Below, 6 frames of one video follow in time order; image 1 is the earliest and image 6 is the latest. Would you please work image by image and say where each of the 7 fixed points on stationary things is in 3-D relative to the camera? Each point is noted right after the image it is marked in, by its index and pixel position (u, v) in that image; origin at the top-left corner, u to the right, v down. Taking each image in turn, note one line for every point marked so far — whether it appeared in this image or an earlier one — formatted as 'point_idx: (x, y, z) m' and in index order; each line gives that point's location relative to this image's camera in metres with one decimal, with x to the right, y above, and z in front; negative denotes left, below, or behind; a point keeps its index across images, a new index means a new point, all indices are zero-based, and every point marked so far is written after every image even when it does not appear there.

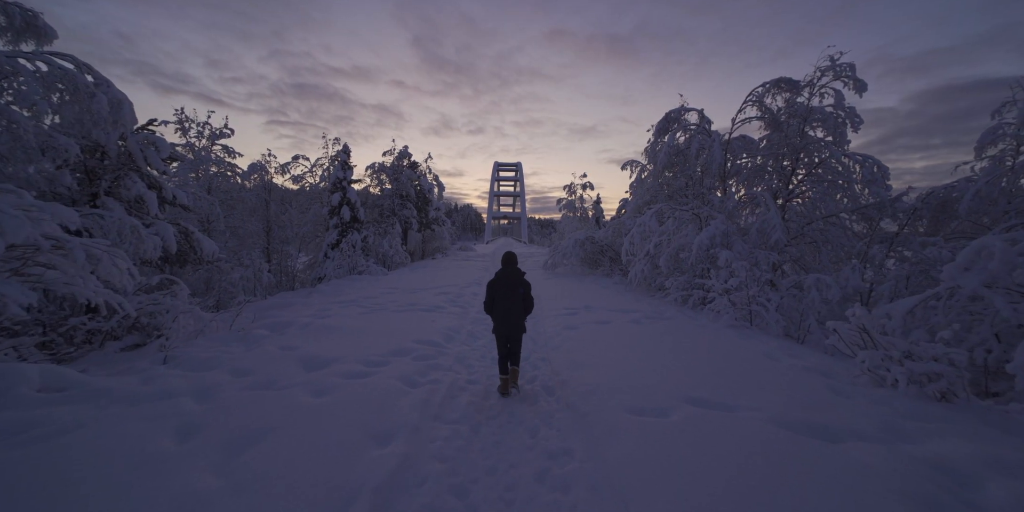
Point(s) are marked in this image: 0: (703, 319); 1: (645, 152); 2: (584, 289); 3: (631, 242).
0: (+3.1, -1.1, +7.2) m
1: (+4.6, +3.6, +15.4) m
2: (+2.0, -1.0, +12.0) m
3: (+2.9, +0.3, +10.8) m
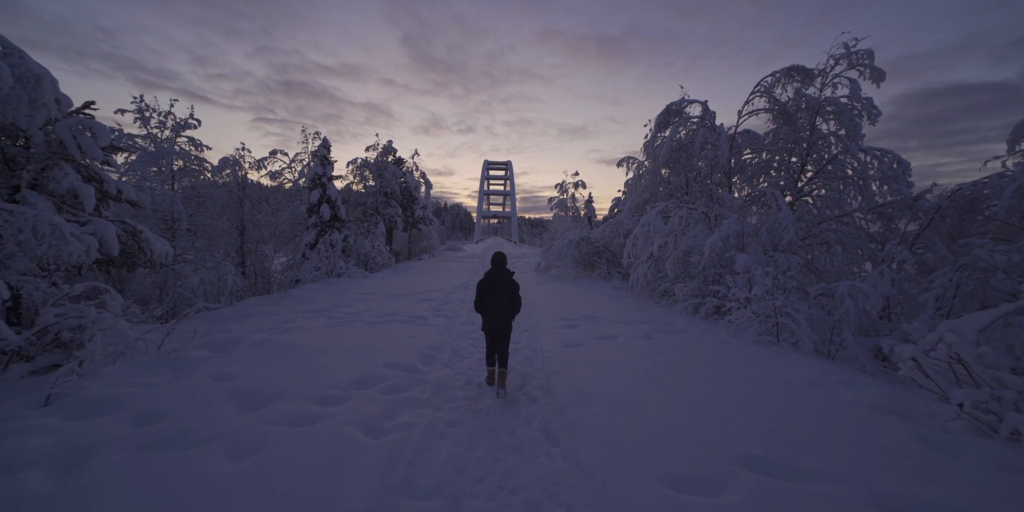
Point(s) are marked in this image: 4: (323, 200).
0: (+3.0, -1.1, +6.3) m
1: (+4.3, +3.5, +14.5) m
2: (+1.7, -1.1, +11.1) m
3: (+2.7, +0.3, +9.9) m
4: (-8.2, +2.4, +18.9) m
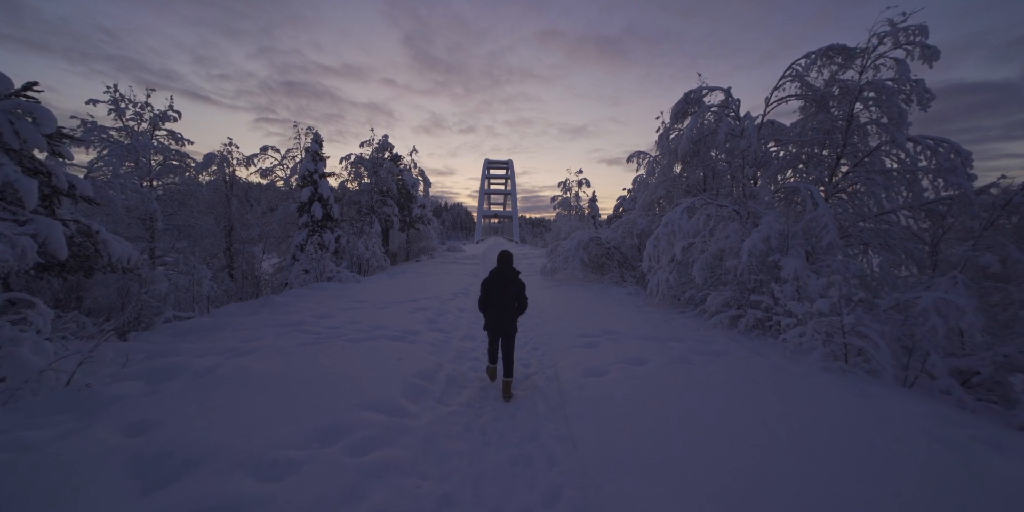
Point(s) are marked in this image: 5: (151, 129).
0: (+3.1, -1.2, +5.2) m
1: (+4.4, +3.5, +13.4) m
2: (+1.8, -1.1, +10.0) m
3: (+2.8, +0.2, +8.8) m
4: (-8.0, +2.3, +17.9) m
5: (-11.6, +4.1, +14.1) m
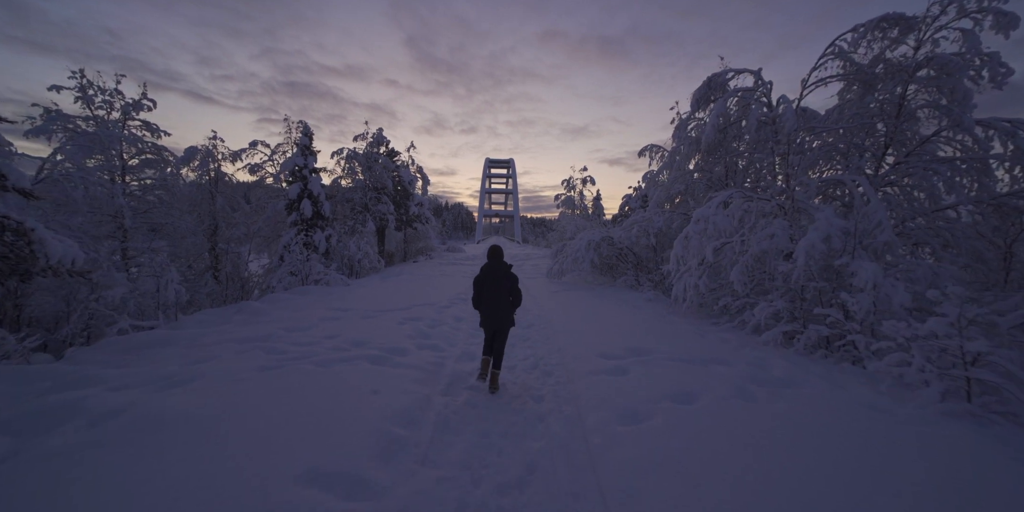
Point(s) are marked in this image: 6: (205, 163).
0: (+3.1, -1.2, +4.0) m
1: (+4.5, +3.4, +12.3) m
2: (+1.9, -1.2, +8.8) m
3: (+2.9, +0.2, +7.7) m
4: (-7.9, +2.3, +16.7) m
5: (-11.5, +4.0, +13.0) m
6: (-11.9, +3.6, +17.2) m
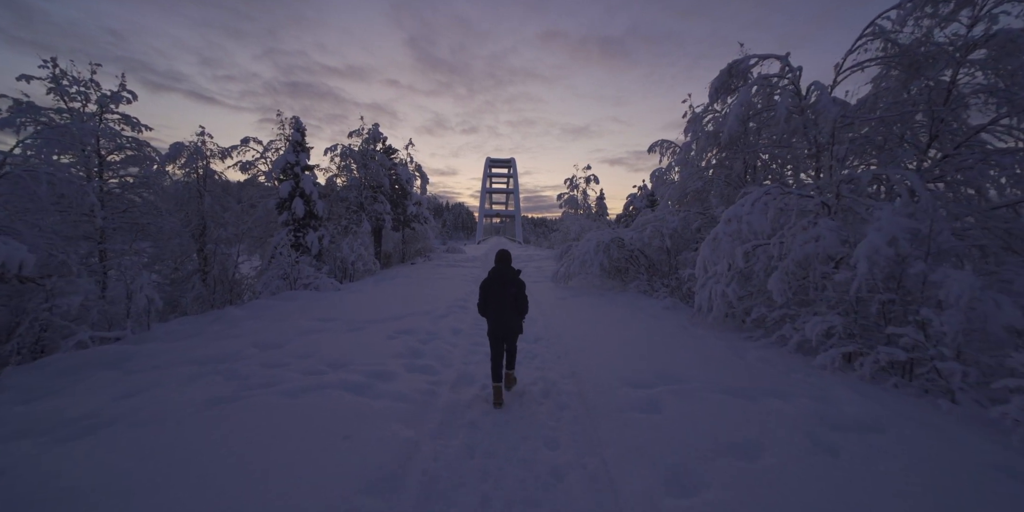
0: (+3.2, -1.3, +3.2) m
1: (+4.6, +3.4, +11.4) m
2: (+2.0, -1.2, +8.0) m
3: (+3.0, +0.1, +6.8) m
4: (-7.8, +2.2, +15.9) m
5: (-11.4, +4.0, +12.1) m
6: (-11.8, +3.6, +16.4) m
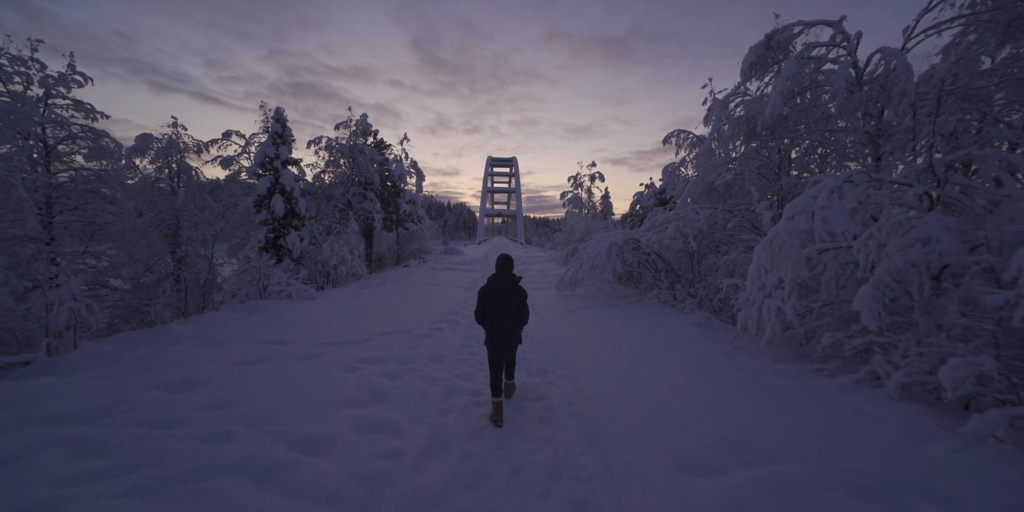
0: (+3.2, -1.4, +1.6) m
1: (+4.6, +3.3, +9.8) m
2: (+2.0, -1.3, +6.4) m
3: (+2.9, 0.0, +5.3) m
4: (-7.8, +2.1, +14.4) m
5: (-11.4, +3.9, +10.7) m
6: (-11.8, +3.5, +14.9) m
